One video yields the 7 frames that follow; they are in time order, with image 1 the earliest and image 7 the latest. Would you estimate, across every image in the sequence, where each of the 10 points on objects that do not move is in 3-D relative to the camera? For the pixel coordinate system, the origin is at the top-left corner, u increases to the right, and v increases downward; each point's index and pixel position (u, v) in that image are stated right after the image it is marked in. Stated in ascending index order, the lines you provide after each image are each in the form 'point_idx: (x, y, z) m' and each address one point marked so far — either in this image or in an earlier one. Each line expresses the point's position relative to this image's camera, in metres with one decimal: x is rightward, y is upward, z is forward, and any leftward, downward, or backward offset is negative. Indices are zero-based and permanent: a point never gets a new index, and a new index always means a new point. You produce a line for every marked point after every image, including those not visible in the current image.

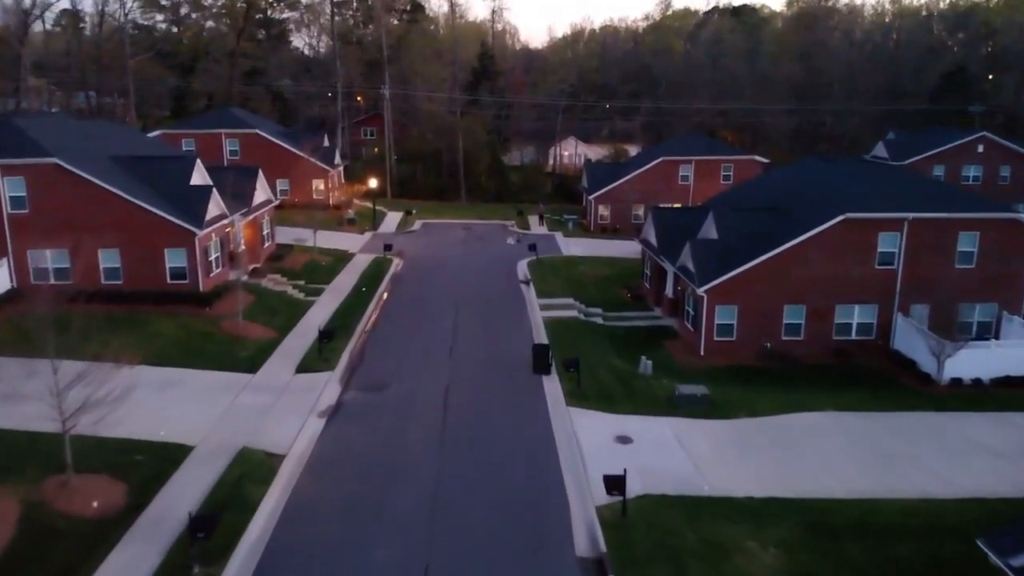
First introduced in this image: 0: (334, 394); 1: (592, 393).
0: (-5.6, -3.3, +19.9) m
1: (+2.5, -3.3, +19.9) m
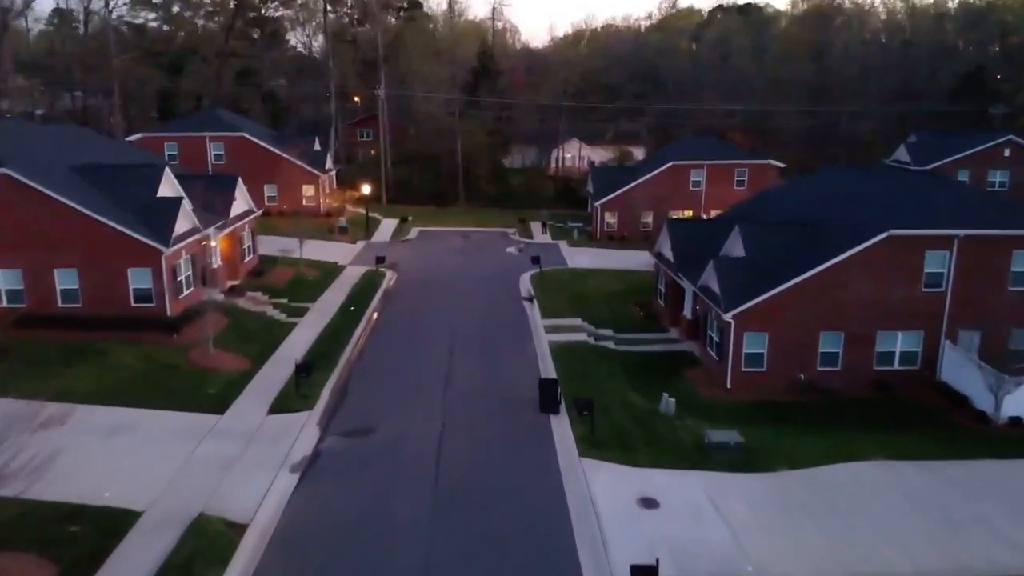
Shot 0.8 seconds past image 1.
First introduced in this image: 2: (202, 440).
0: (-5.5, -4.2, +17.4) m
1: (+2.6, -4.1, +17.4) m
2: (-8.4, -4.1, +17.3) m
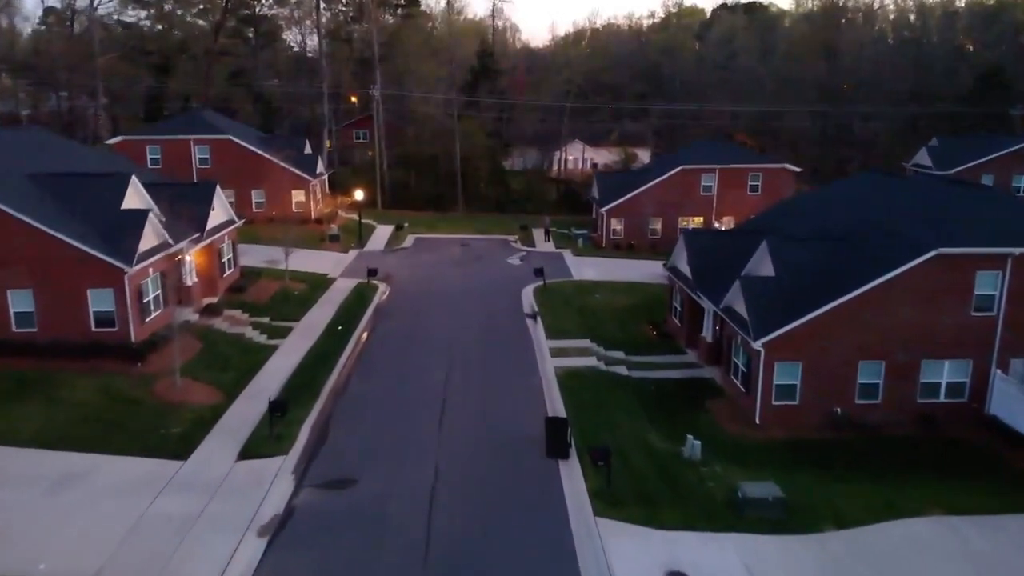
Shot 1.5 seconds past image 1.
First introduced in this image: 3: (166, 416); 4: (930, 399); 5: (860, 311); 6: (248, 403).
0: (-5.4, -4.9, +15.1) m
1: (+2.7, -4.8, +15.1) m
2: (-8.3, -4.8, +15.0) m
3: (-9.8, -3.6, +18.1) m
4: (+13.1, -3.4, +20.0) m
5: (+10.4, -0.7, +19.1) m
6: (-7.9, -3.4, +19.1) m
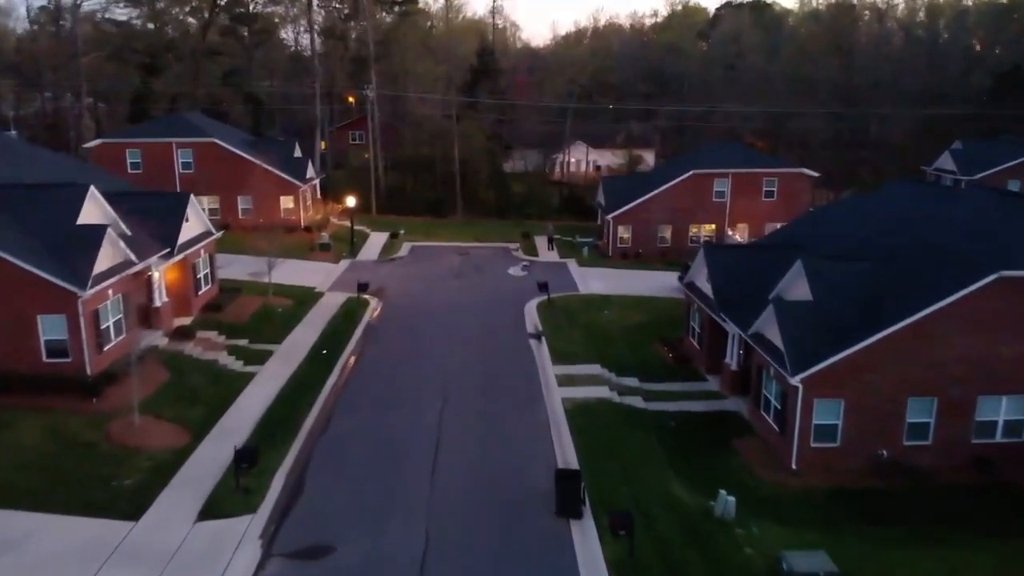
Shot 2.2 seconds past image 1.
0: (-5.3, -5.6, +12.8) m
1: (+2.8, -5.5, +12.8) m
2: (-8.2, -5.5, +12.7) m
3: (-9.7, -4.3, +15.8) m
4: (+13.1, -4.1, +17.7) m
5: (+10.5, -1.4, +16.8) m
6: (-7.8, -4.1, +16.8) m
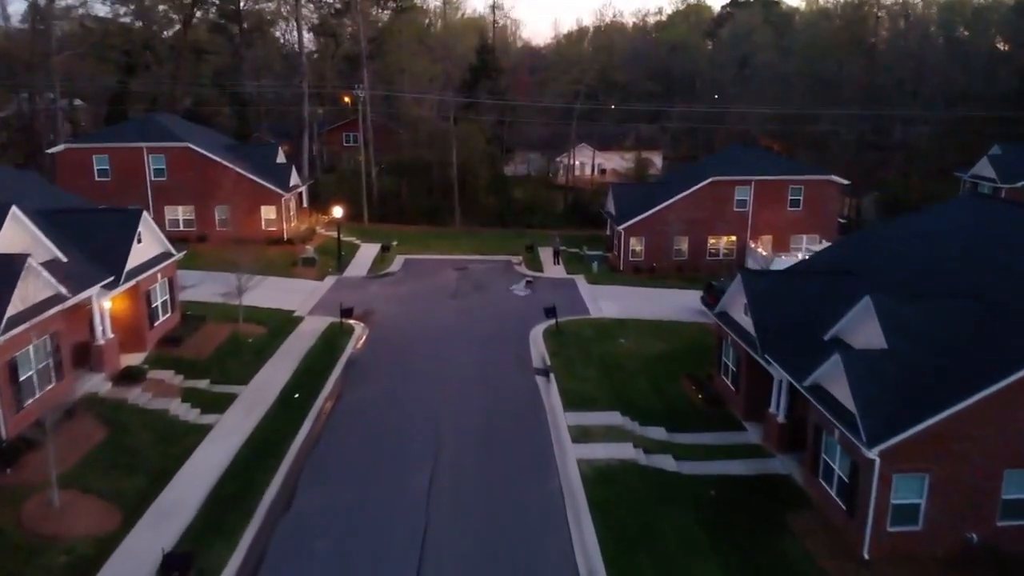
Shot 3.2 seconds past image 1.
0: (-5.1, -6.6, +9.5) m
1: (+2.9, -6.5, +9.5) m
2: (-8.1, -6.5, +9.4) m
3: (-9.5, -5.3, +12.5) m
4: (+13.3, -5.1, +14.4) m
5: (+10.6, -2.4, +13.5) m
6: (-7.7, -5.1, +13.5) m
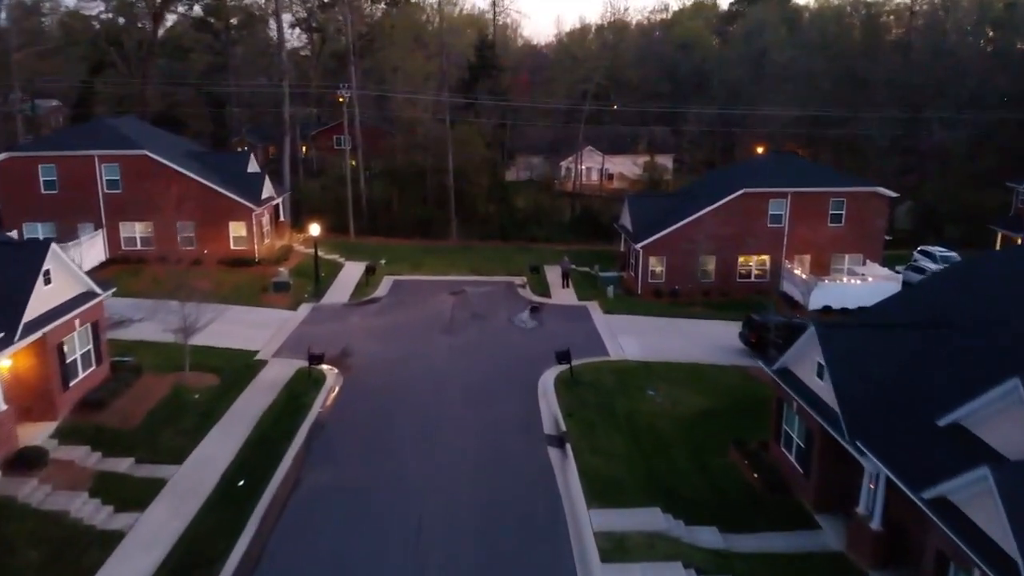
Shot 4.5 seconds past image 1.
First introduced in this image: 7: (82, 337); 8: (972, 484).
0: (-5.0, -7.9, +5.2) m
1: (+3.1, -7.9, +5.2) m
2: (-7.9, -7.8, +5.1) m
3: (-9.4, -6.6, +8.2) m
4: (+13.4, -6.5, +10.1) m
5: (+10.8, -3.7, +9.2) m
6: (-7.5, -6.5, +9.2) m
7: (-12.0, -1.3, +17.8) m
8: (+7.6, -3.1, +10.7) m
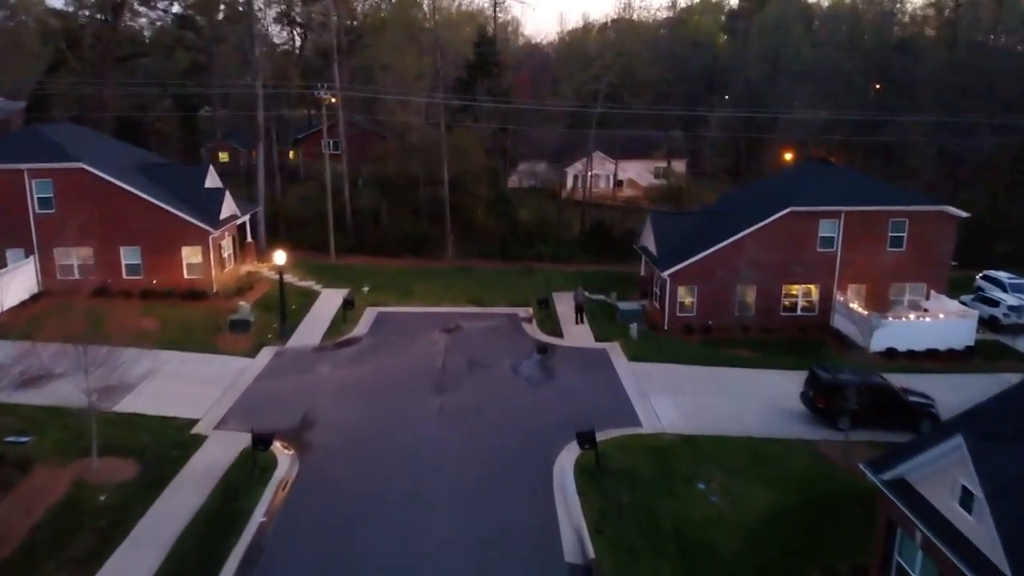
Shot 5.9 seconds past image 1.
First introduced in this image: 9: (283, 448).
0: (-4.8, -9.4, +0.6) m
1: (+3.3, -9.4, +0.6) m
2: (-7.7, -9.4, +0.5) m
3: (-9.2, -8.2, +3.5) m
4: (+13.6, -8.0, +5.5) m
5: (+11.0, -5.2, +4.6) m
6: (-7.3, -8.0, +4.6) m
7: (-11.8, -2.8, +13.1) m
8: (+7.8, -4.7, +6.1) m
9: (-6.1, -4.2, +17.4) m
